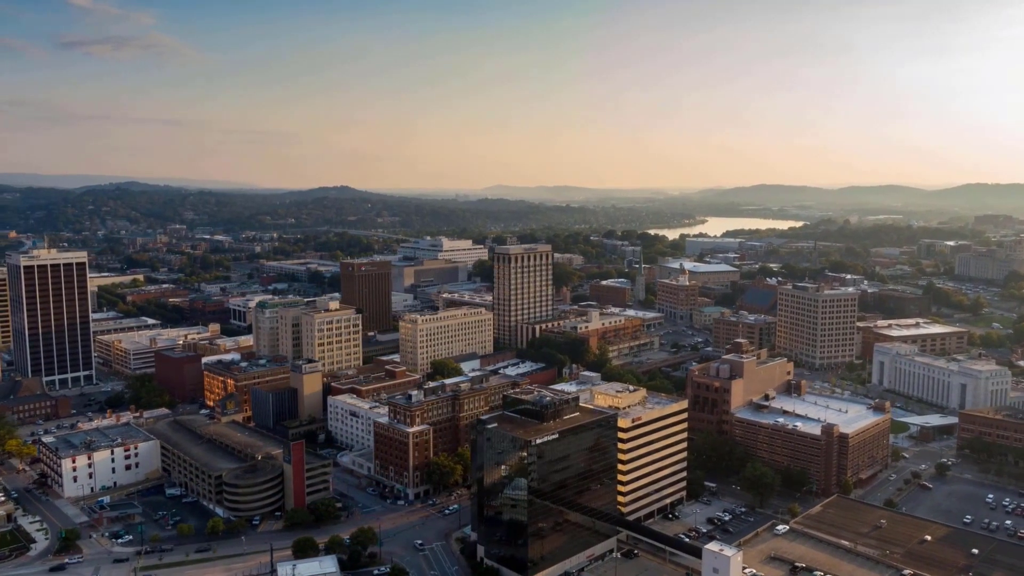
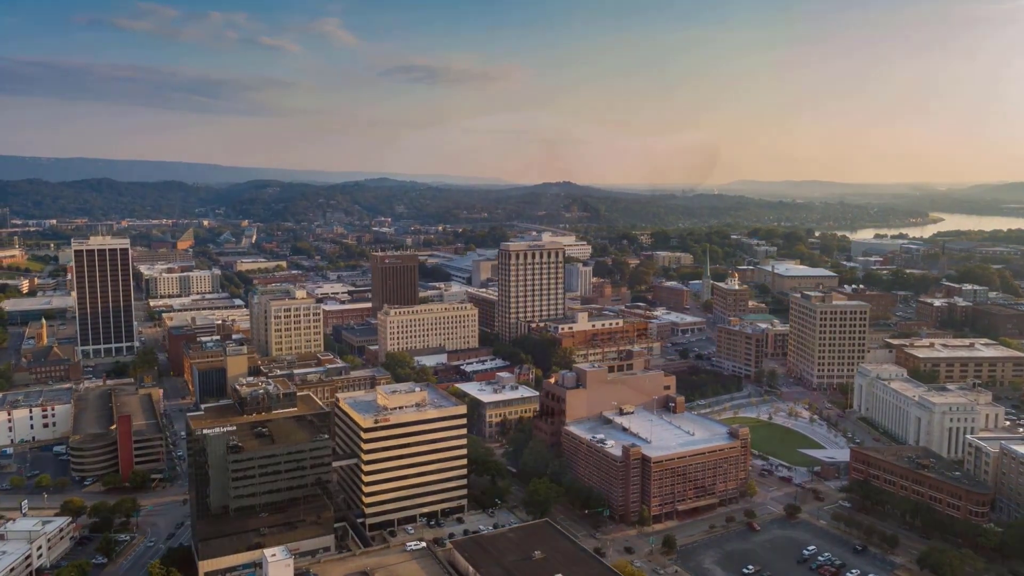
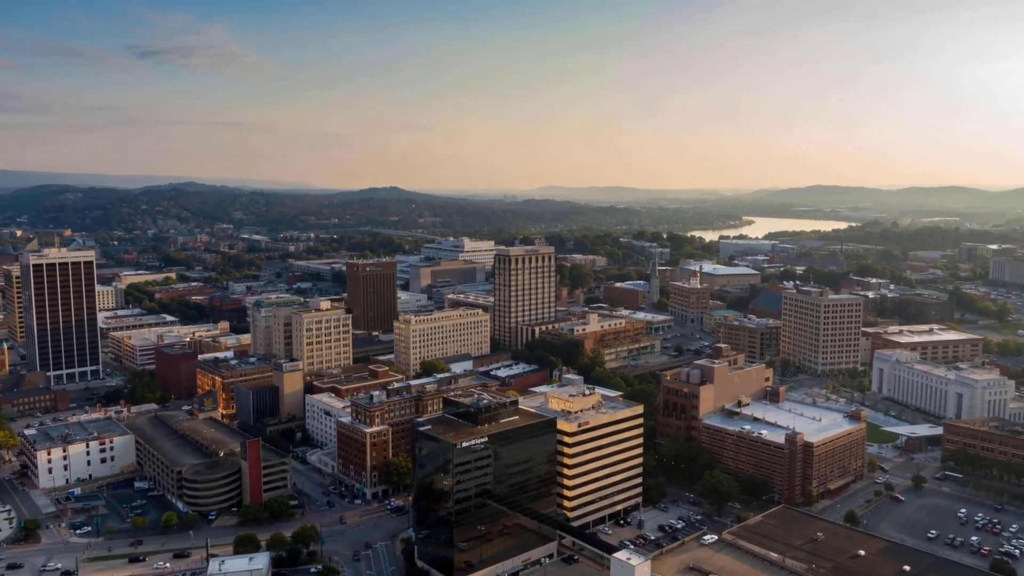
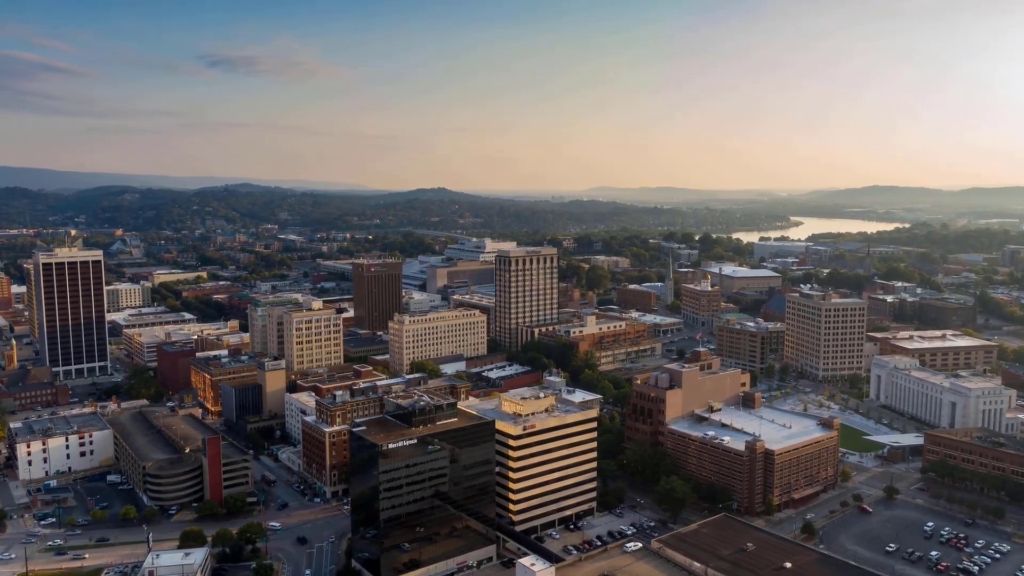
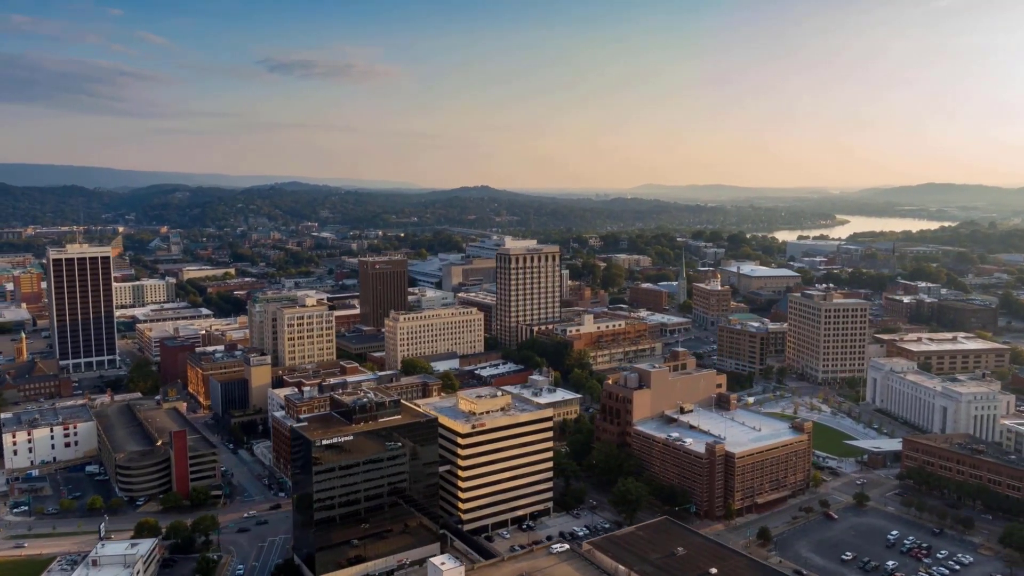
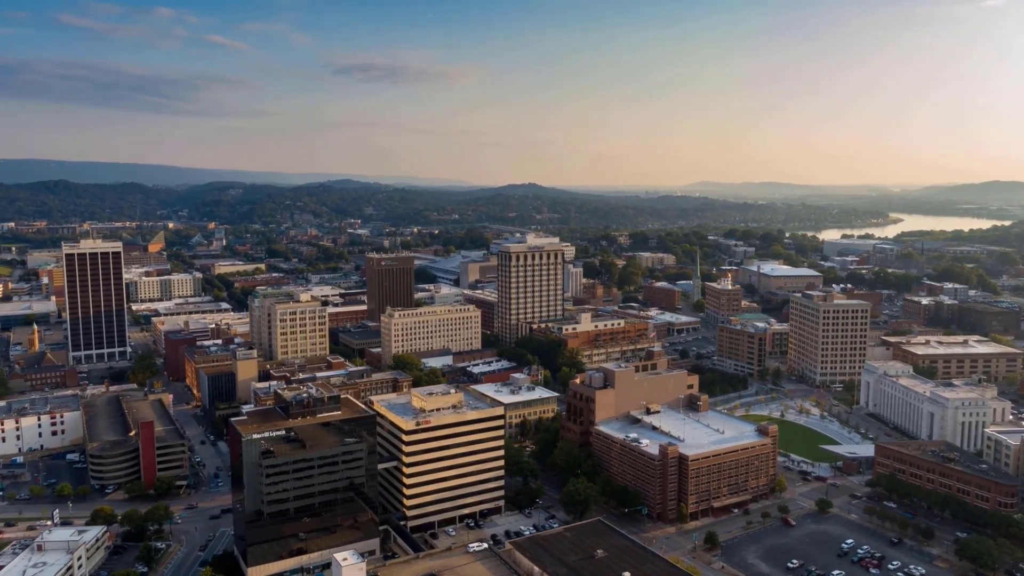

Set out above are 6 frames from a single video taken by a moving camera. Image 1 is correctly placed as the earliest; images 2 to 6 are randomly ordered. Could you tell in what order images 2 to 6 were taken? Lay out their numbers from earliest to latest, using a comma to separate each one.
3, 4, 5, 6, 2
